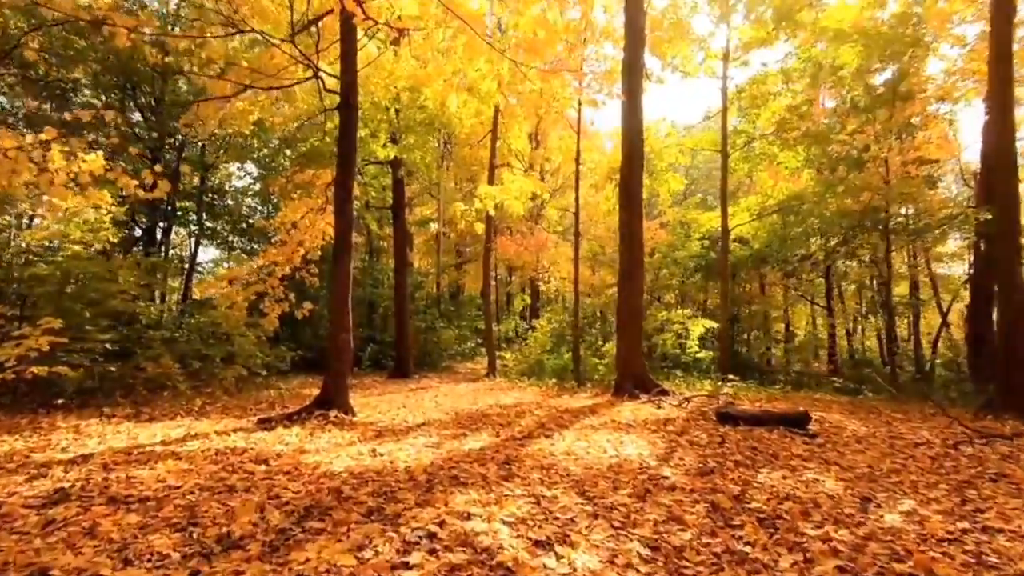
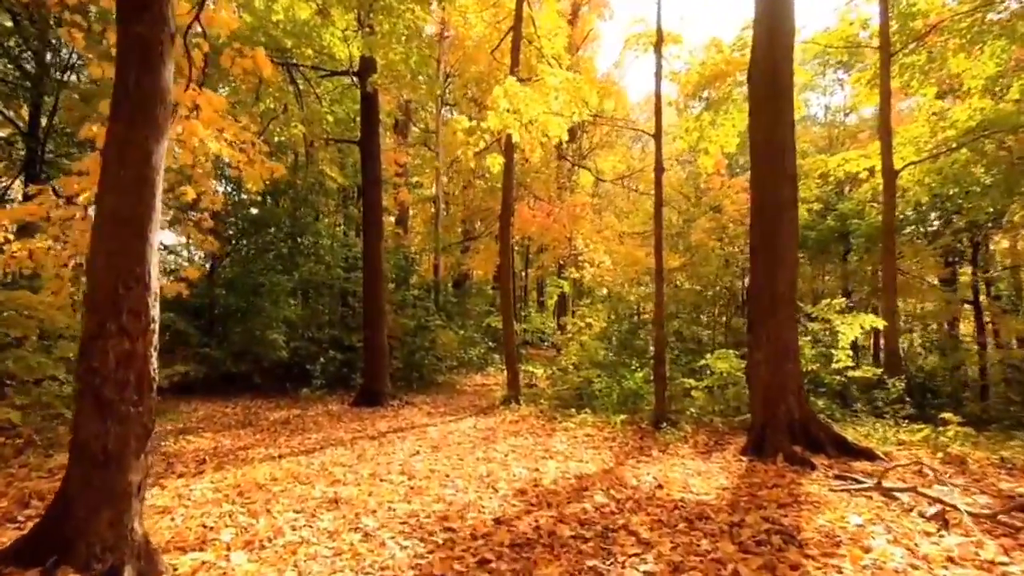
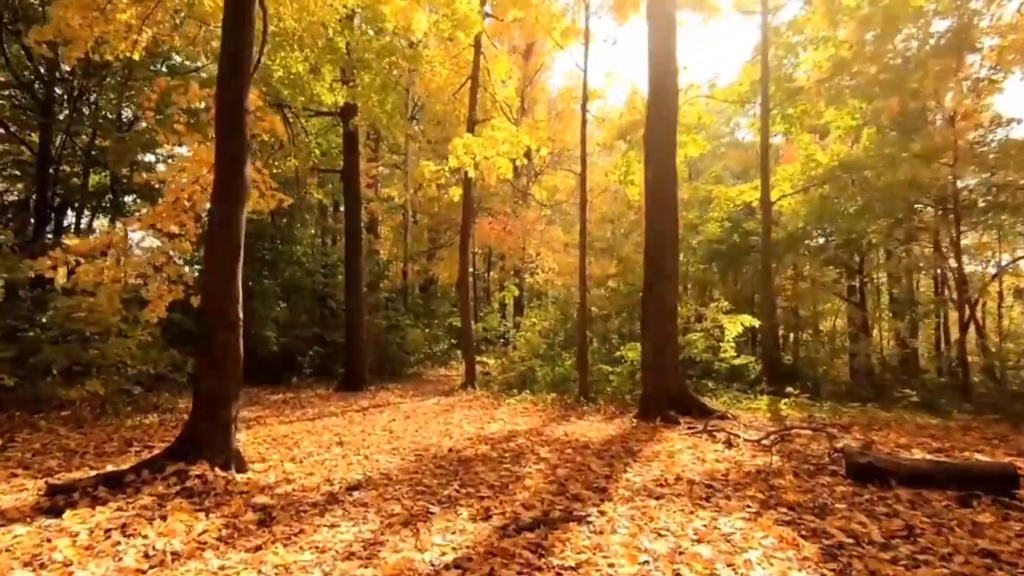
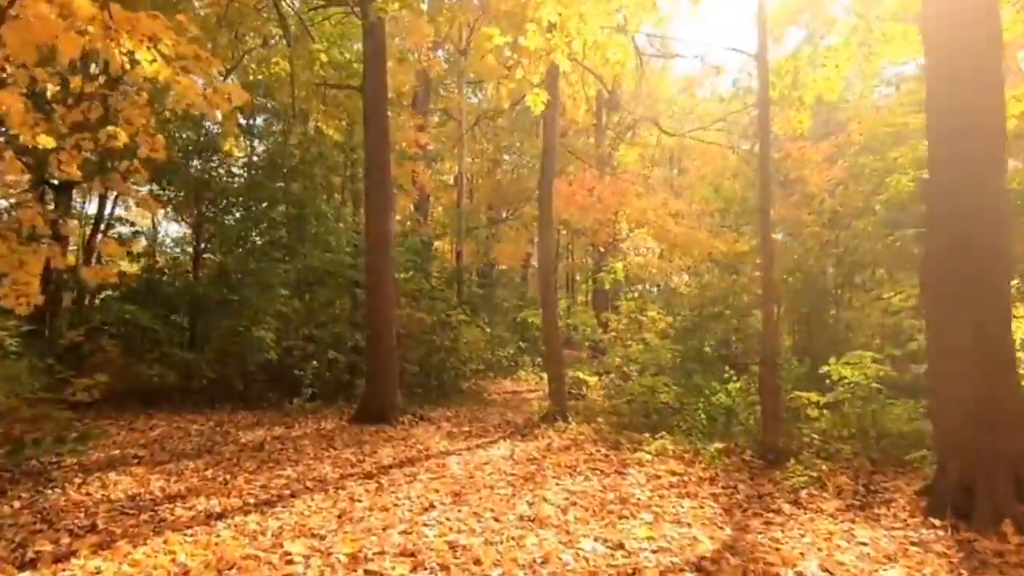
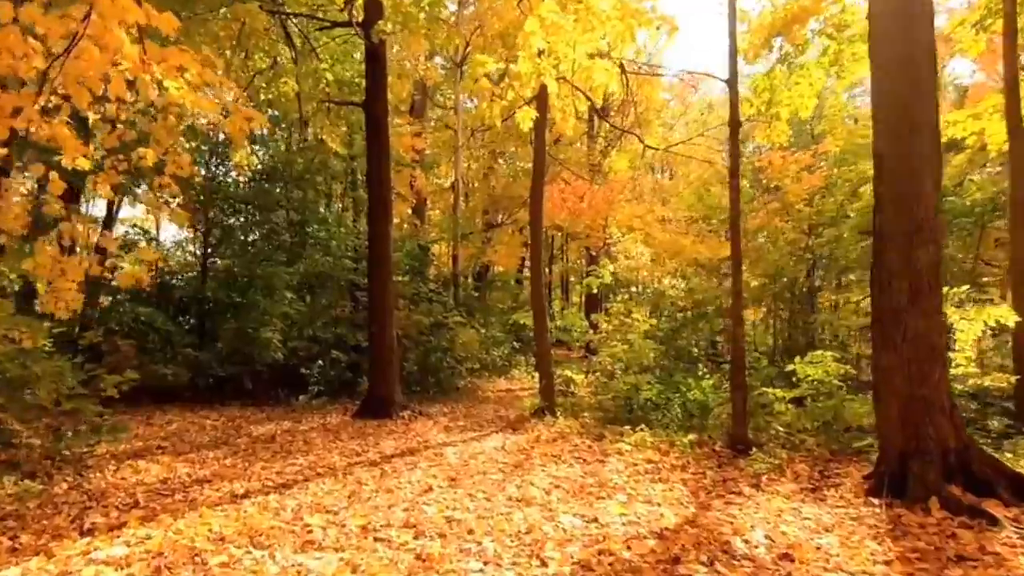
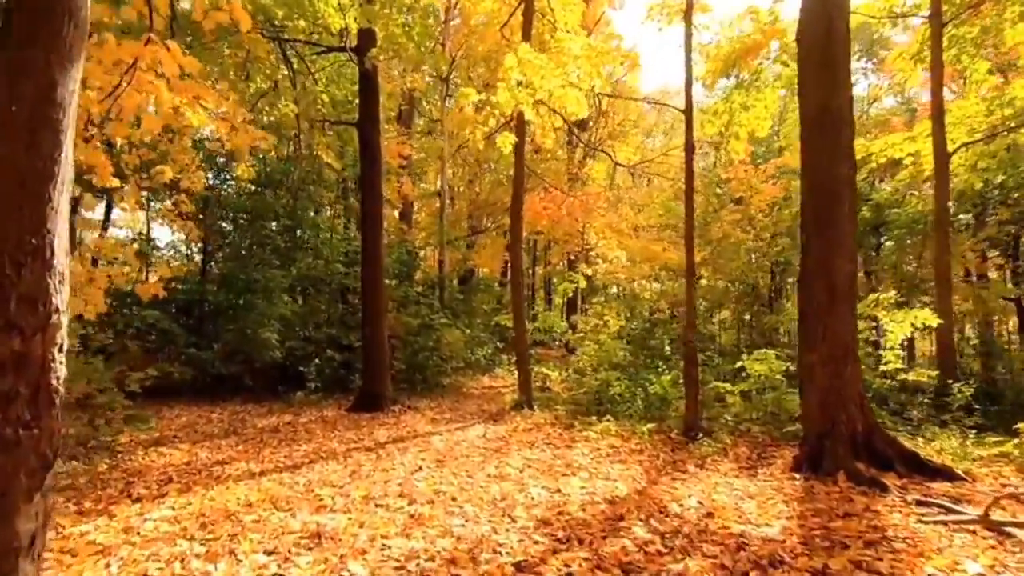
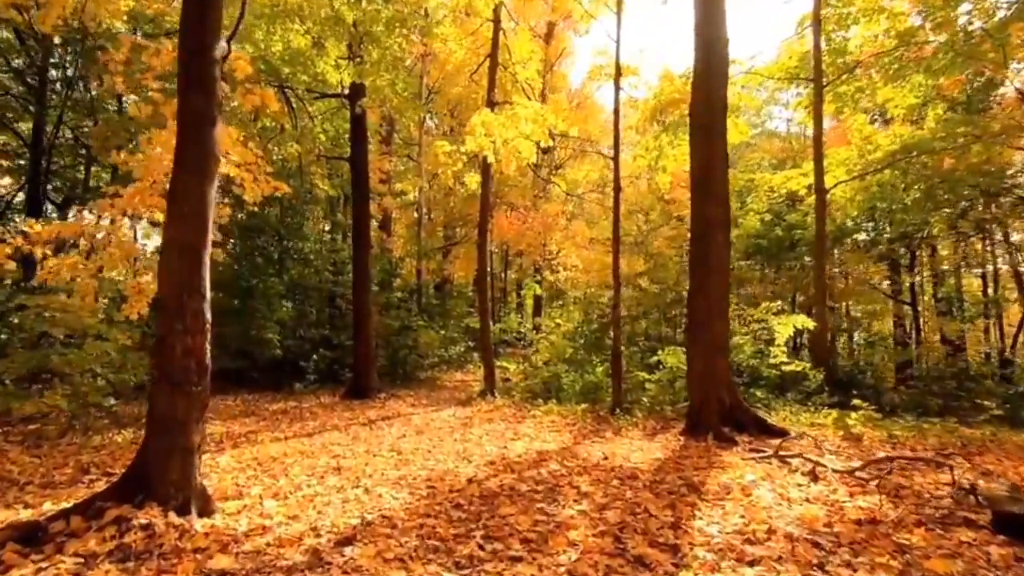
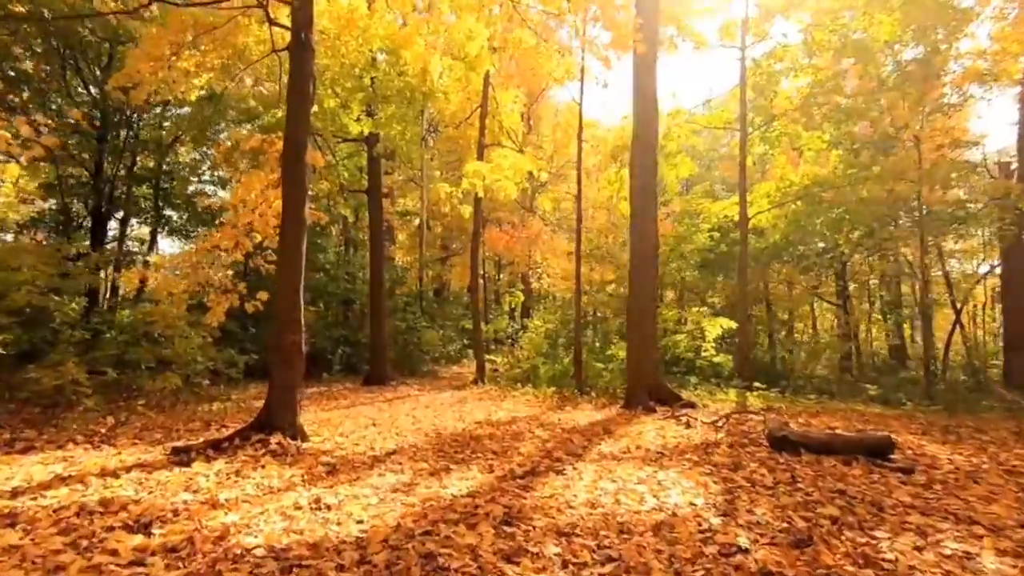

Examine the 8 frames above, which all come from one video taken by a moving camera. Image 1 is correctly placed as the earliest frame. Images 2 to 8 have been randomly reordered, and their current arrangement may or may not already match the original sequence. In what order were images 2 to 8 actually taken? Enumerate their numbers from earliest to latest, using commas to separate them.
8, 3, 7, 2, 6, 5, 4
